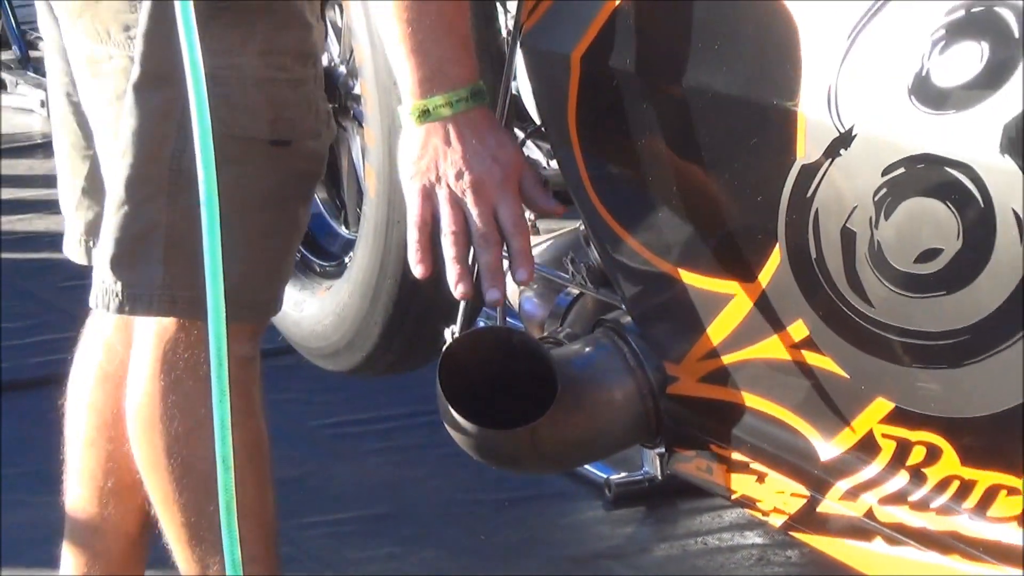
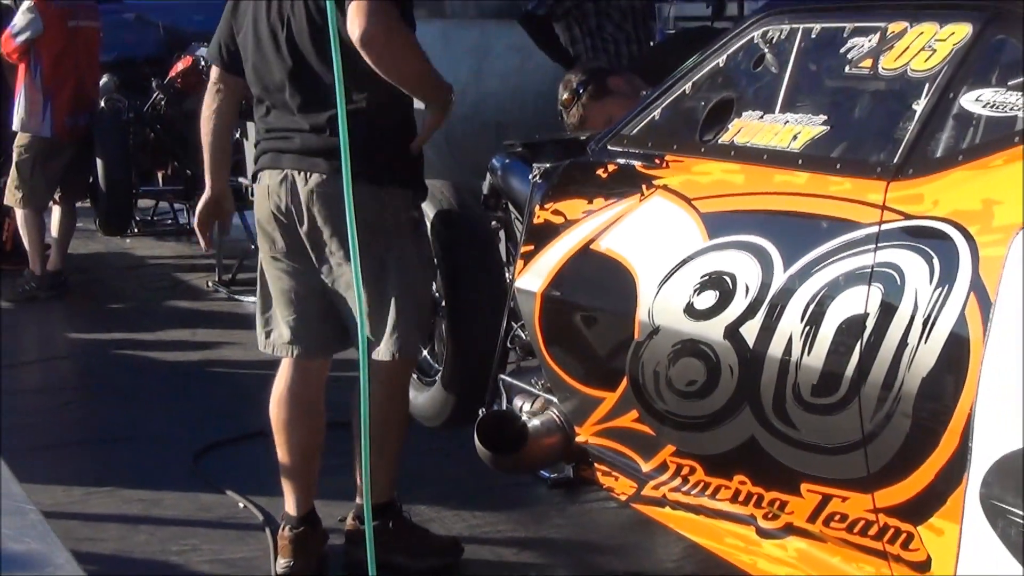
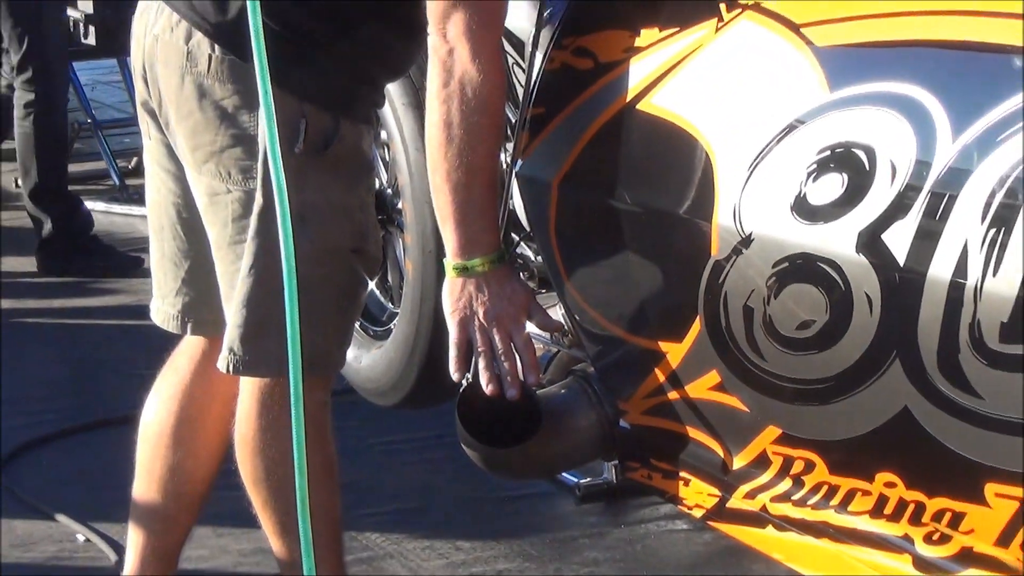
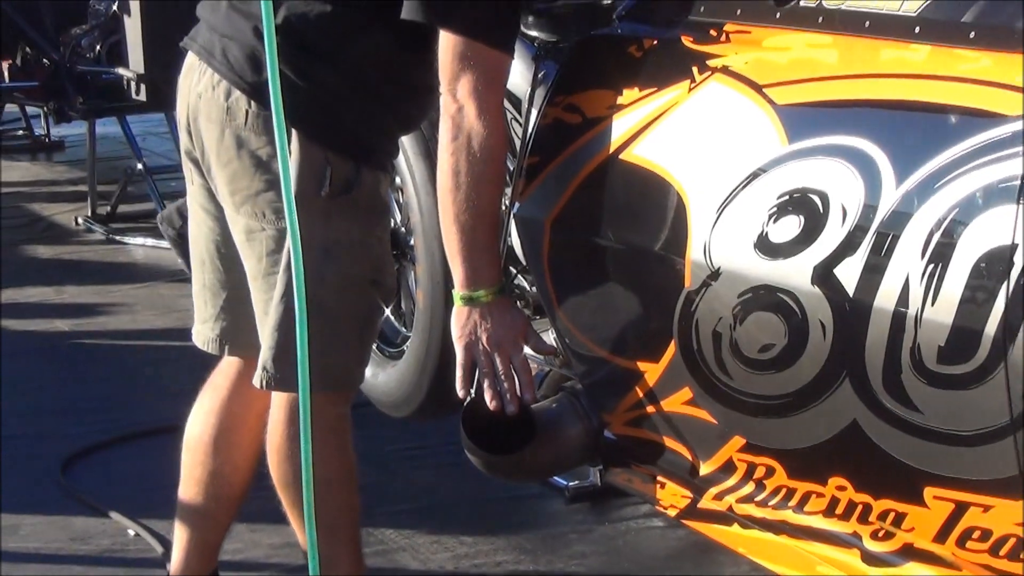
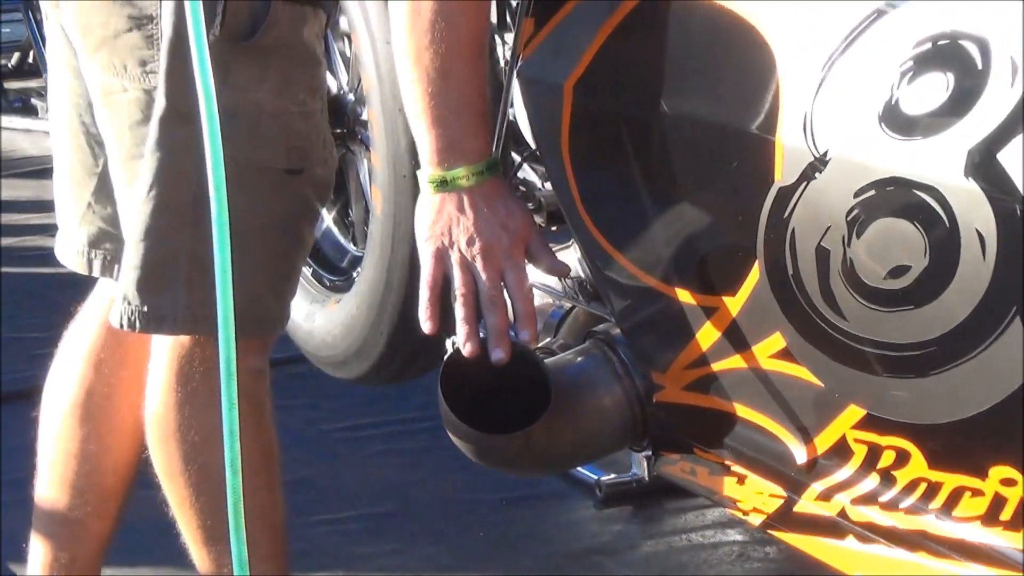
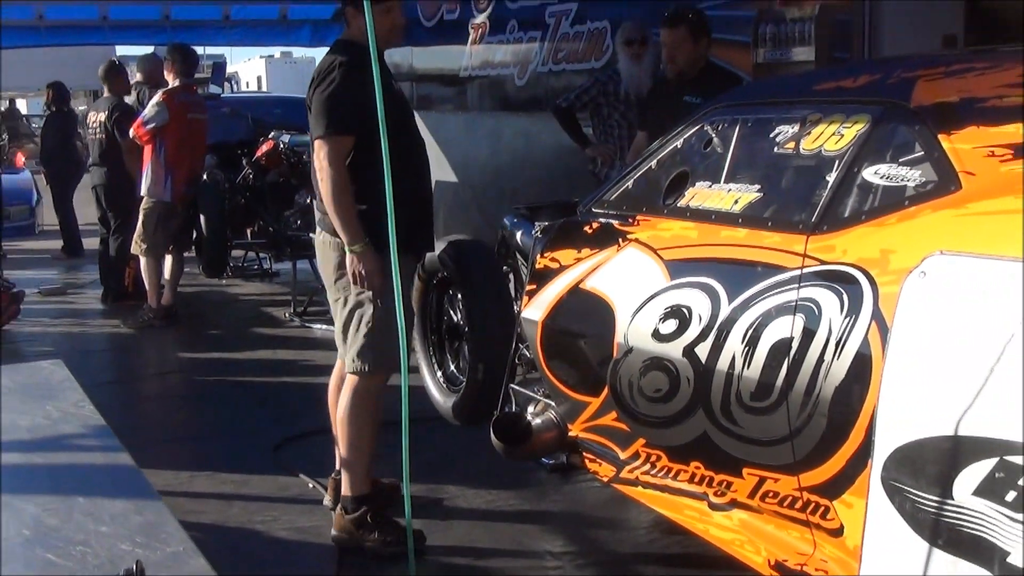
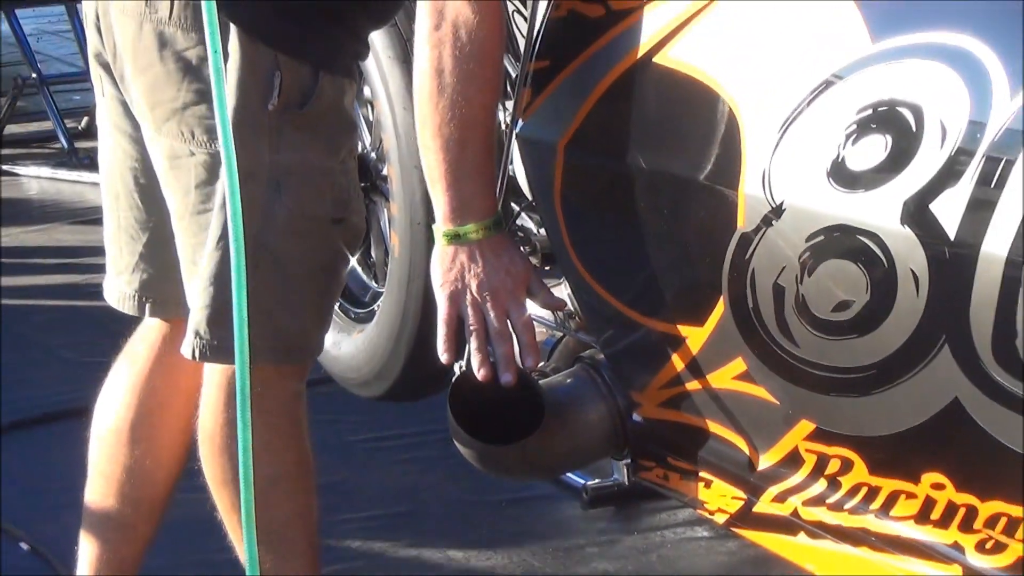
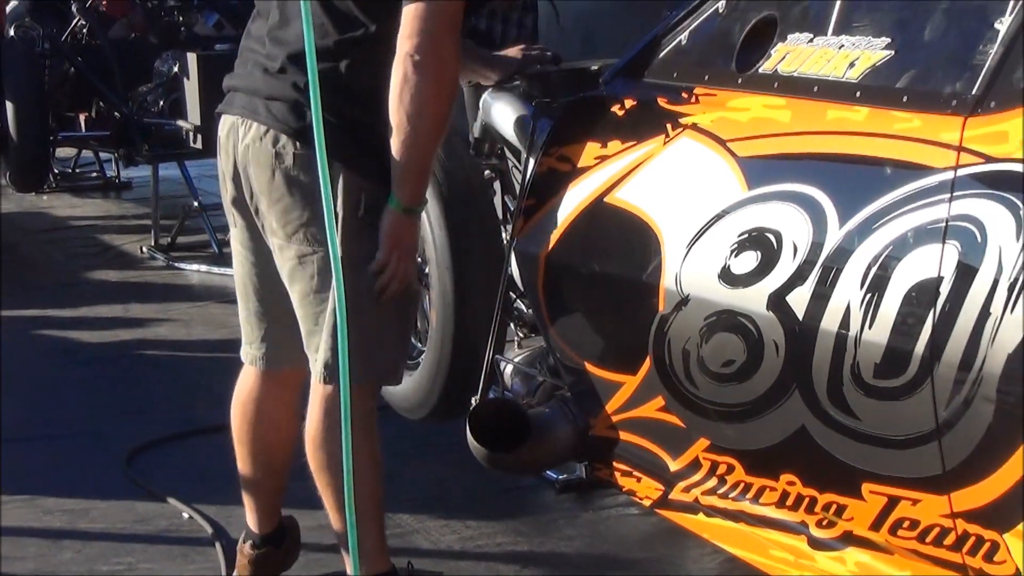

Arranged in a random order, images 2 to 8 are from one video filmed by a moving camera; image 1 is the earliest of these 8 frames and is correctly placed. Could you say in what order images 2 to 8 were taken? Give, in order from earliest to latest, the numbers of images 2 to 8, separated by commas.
5, 7, 3, 4, 8, 2, 6
